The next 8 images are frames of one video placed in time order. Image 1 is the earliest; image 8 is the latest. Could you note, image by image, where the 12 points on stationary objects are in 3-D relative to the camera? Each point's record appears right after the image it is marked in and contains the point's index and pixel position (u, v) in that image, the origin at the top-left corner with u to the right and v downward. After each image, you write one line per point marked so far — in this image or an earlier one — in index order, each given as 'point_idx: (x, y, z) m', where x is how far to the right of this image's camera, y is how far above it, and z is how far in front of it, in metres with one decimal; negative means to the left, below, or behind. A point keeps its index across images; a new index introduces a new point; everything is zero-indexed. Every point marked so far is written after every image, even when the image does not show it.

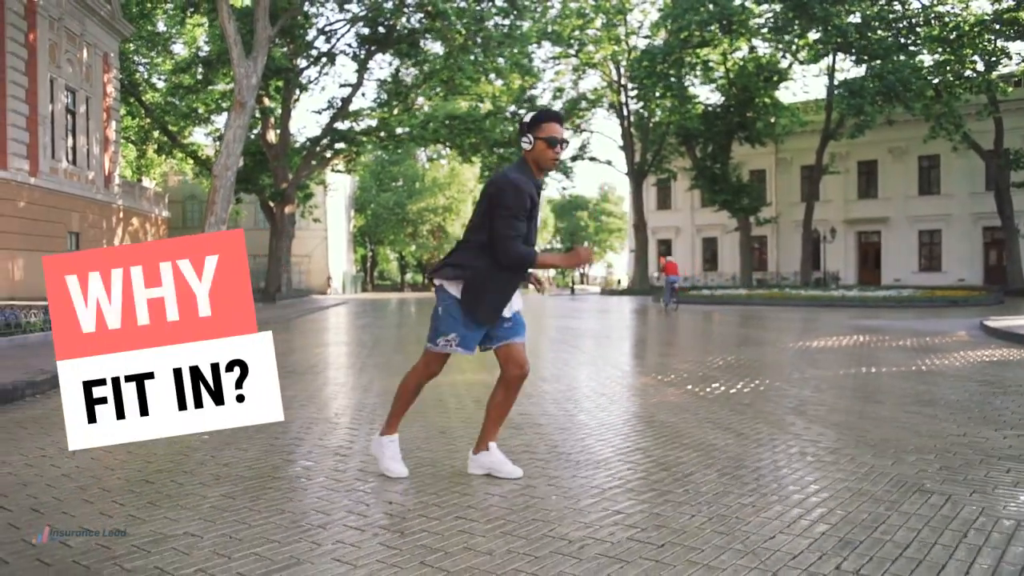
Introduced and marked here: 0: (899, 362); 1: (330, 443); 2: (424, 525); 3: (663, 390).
0: (+5.4, -1.0, +12.1) m
1: (-1.2, -1.0, +5.5) m
2: (-0.4, -0.9, +3.4) m
3: (+1.4, -1.0, +8.3) m
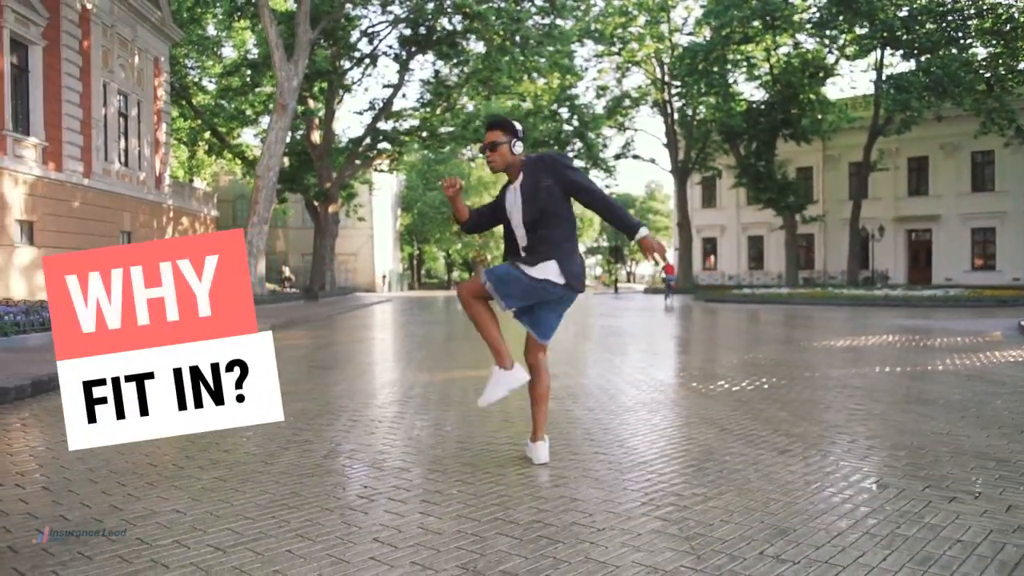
0: (+5.7, -1.0, +12.1) m
1: (-1.2, -1.0, +5.8) m
2: (-0.5, -0.9, +3.7) m
3: (+1.5, -1.0, +8.5) m
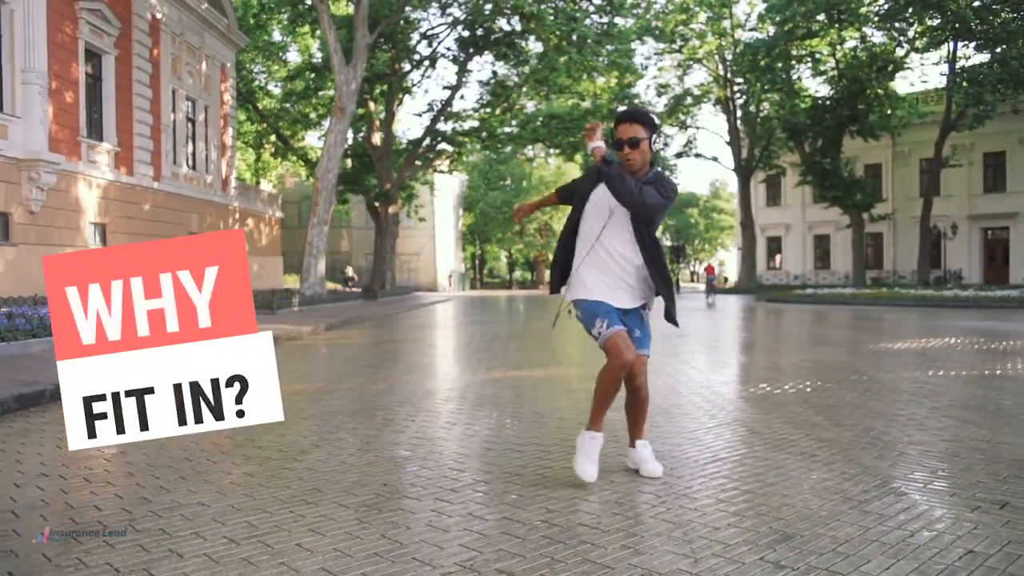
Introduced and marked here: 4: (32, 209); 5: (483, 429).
0: (+6.3, -1.0, +11.7) m
1: (-1.0, -1.0, +6.0) m
2: (-0.5, -0.9, +3.8) m
3: (+1.9, -1.0, +8.4) m
4: (-10.1, +1.7, +18.5) m
5: (-0.2, -1.0, +6.1) m
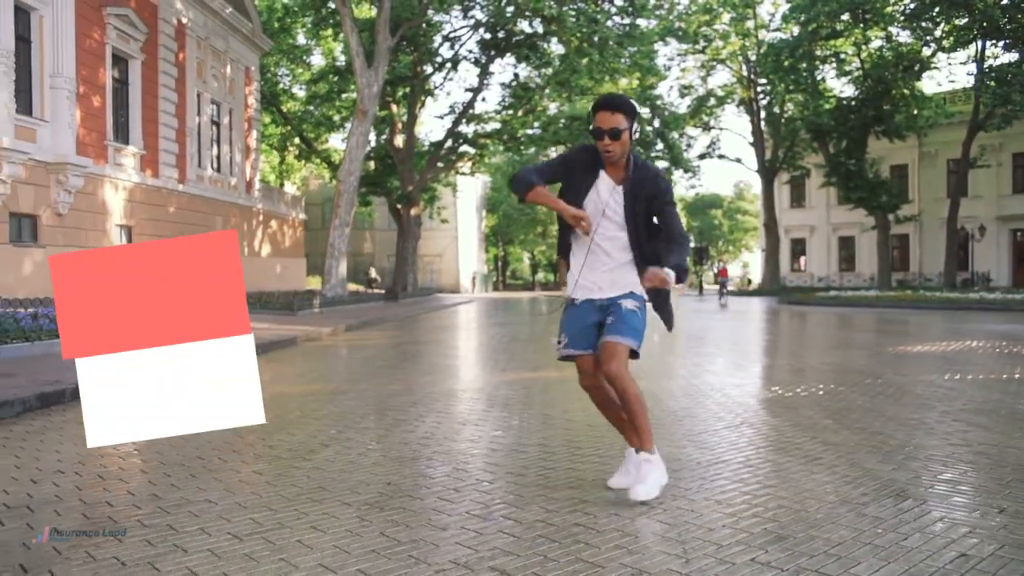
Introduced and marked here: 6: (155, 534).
0: (+6.5, -1.1, +11.6) m
1: (-1.0, -1.0, +6.1) m
2: (-0.5, -0.9, +3.8) m
3: (+2.0, -1.0, +8.4) m
4: (-9.7, +1.7, +18.9) m
5: (-0.2, -1.0, +6.2) m
6: (-1.3, -0.9, +3.3) m
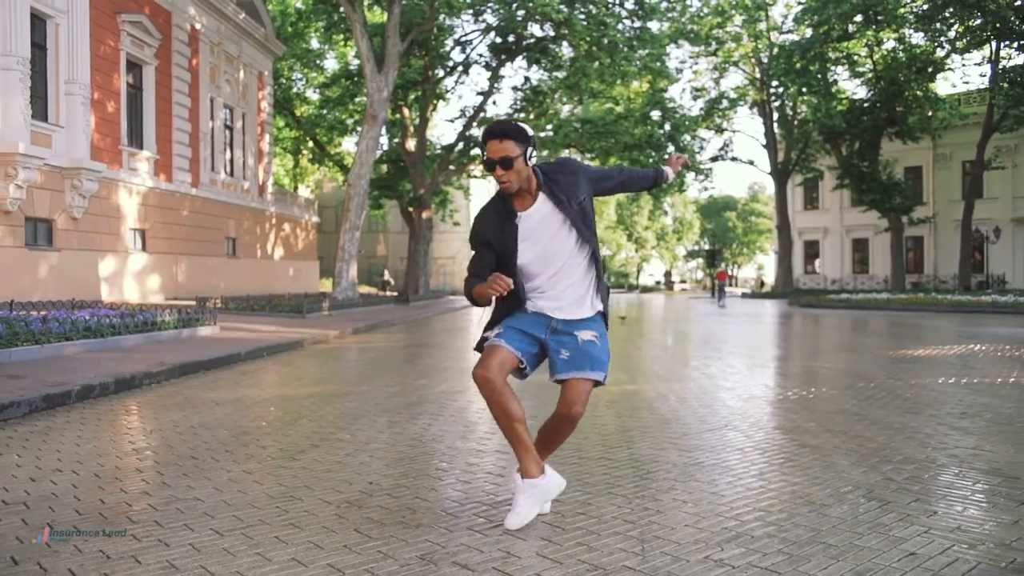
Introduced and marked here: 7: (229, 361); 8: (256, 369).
0: (+6.5, -1.1, +11.7) m
1: (-1.1, -1.0, +6.3) m
2: (-0.6, -1.0, +4.0) m
3: (+2.0, -1.1, +8.6) m
4: (-9.6, +1.6, +19.2) m
5: (-0.2, -1.0, +6.3) m
6: (-1.5, -1.0, +3.5) m
7: (-3.8, -1.0, +11.7) m
8: (-3.3, -1.0, +11.3) m
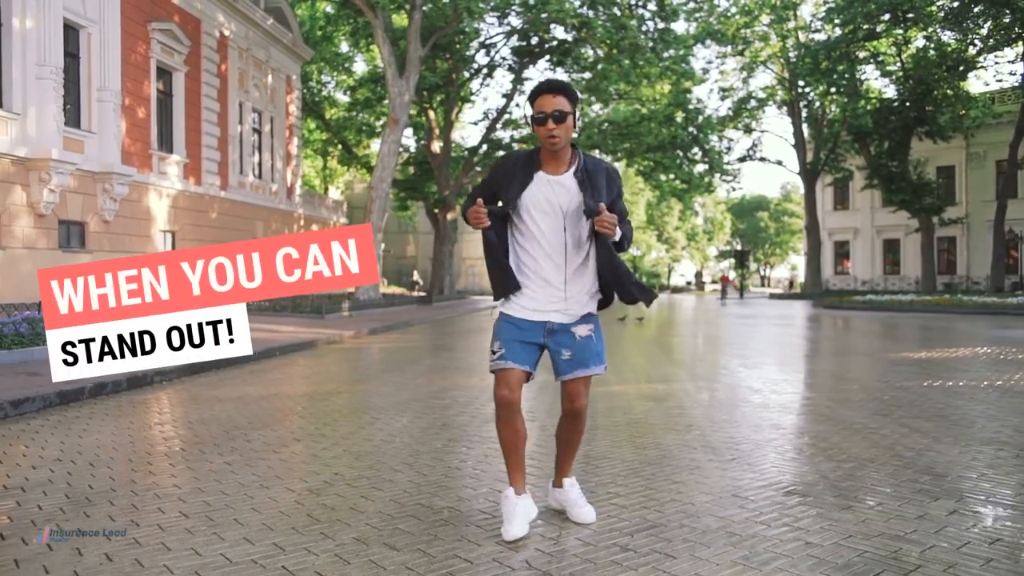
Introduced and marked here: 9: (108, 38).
0: (+6.5, -1.2, +11.8) m
1: (-1.2, -1.1, +6.7) m
2: (-0.9, -1.0, +4.4) m
3: (+1.9, -1.1, +8.9) m
4: (-9.3, +1.6, +19.9) m
5: (-0.4, -1.1, +6.7) m
6: (-1.8, -1.0, +3.9) m
7: (-3.8, -1.0, +12.2) m
8: (-3.3, -1.1, +11.8) m
9: (-9.1, +5.6, +19.7) m
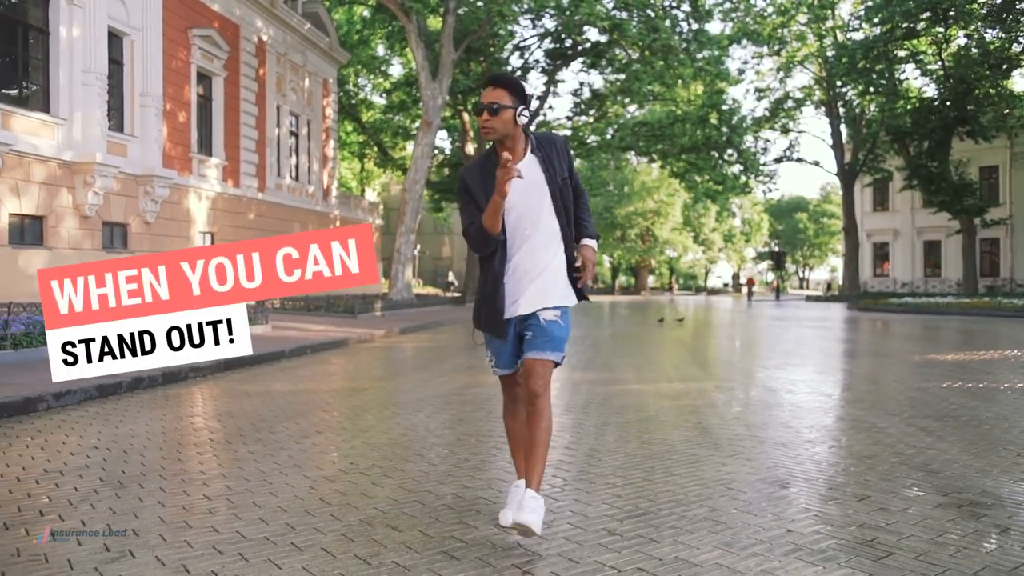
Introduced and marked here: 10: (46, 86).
0: (+6.9, -1.2, +11.7) m
1: (-1.1, -1.1, +7.0) m
2: (-0.8, -1.0, +4.7) m
3: (+2.1, -1.1, +9.0) m
4: (-8.6, +1.6, +20.5) m
5: (-0.3, -1.1, +7.0) m
6: (-1.8, -1.0, +4.2) m
7: (-3.4, -1.0, +12.6) m
8: (-3.0, -1.1, +12.1) m
9: (-8.4, +5.6, +20.3) m
10: (-8.8, +3.8, +16.5) m
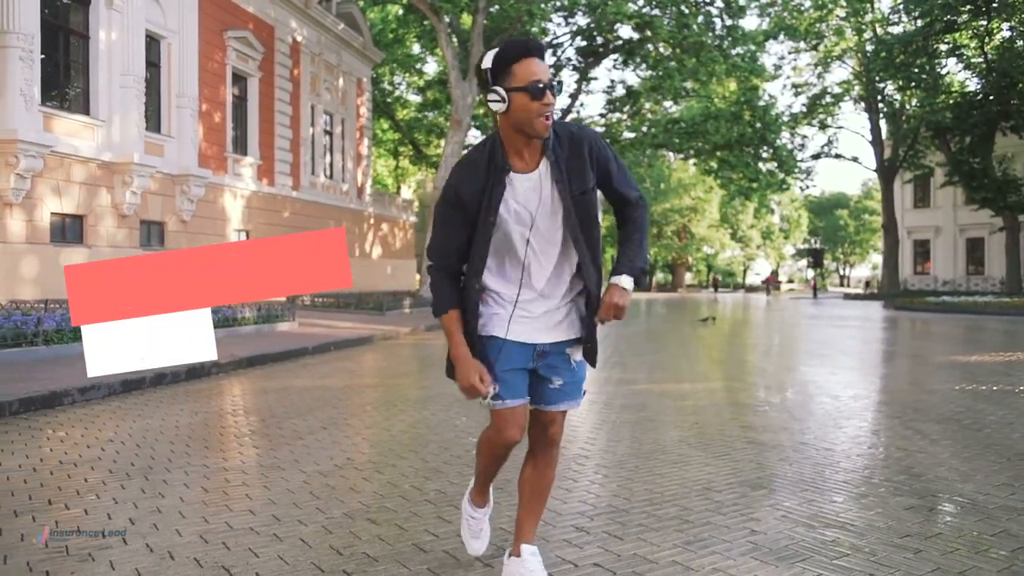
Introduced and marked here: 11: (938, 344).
0: (+7.1, -1.2, +11.6) m
1: (-1.1, -1.1, +7.2) m
2: (-0.9, -1.0, +4.9) m
3: (+2.2, -1.1, +9.1) m
4: (-8.0, +1.7, +21.1) m
5: (-0.3, -1.1, +7.2) m
6: (-1.9, -1.0, +4.5) m
7: (-3.2, -1.0, +12.9) m
8: (-2.7, -1.1, +12.4) m
9: (-7.8, +5.7, +20.8) m
10: (-8.3, +3.9, +17.1) m
11: (+9.7, -1.3, +20.0) m
